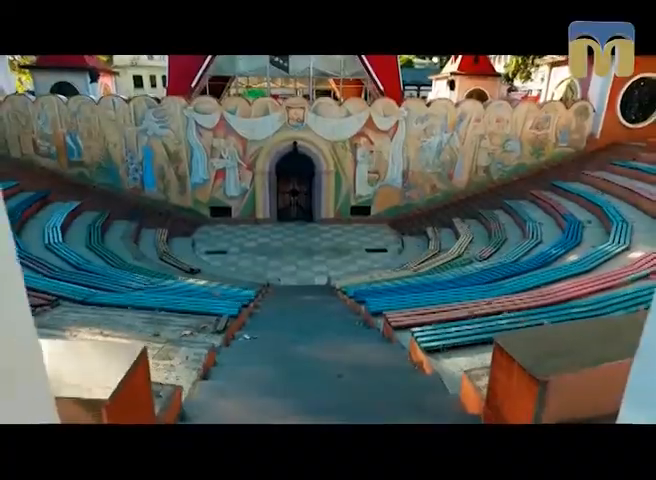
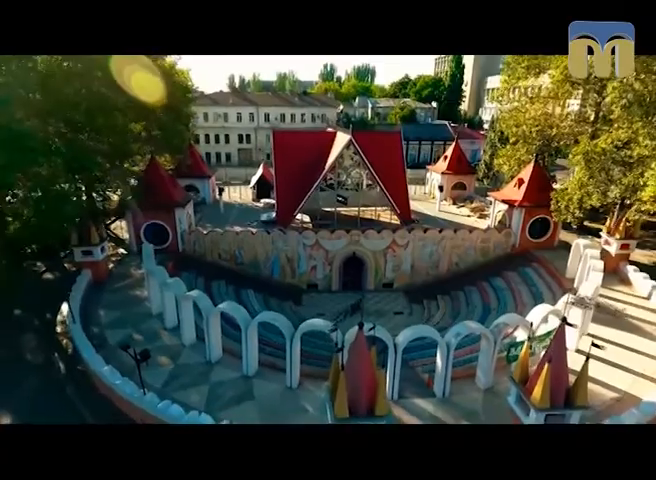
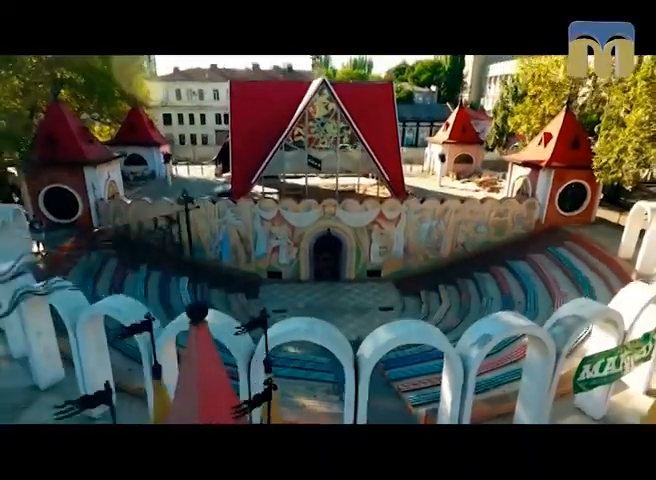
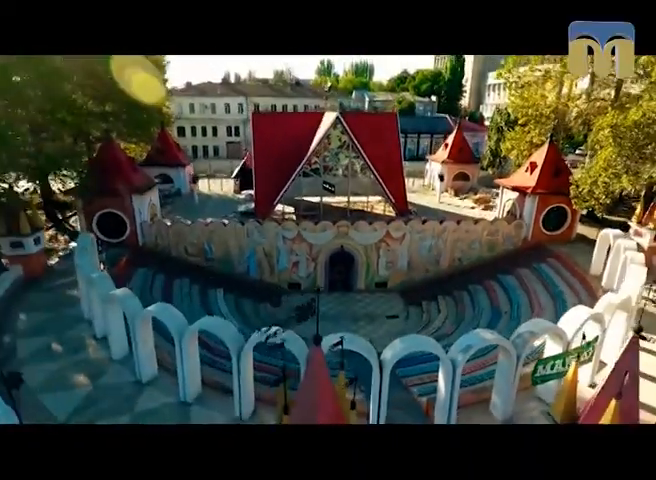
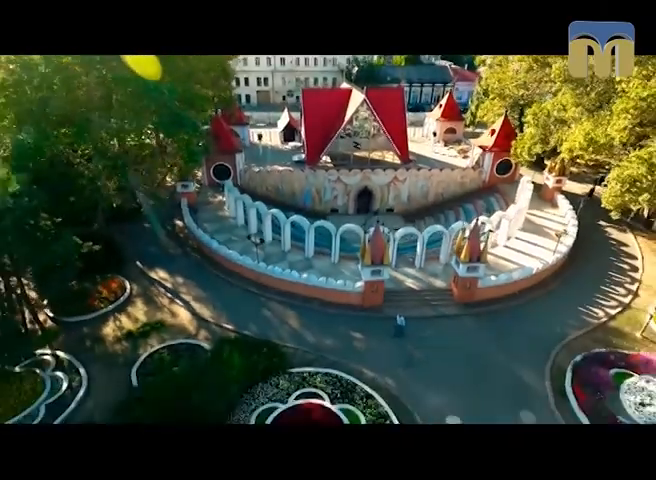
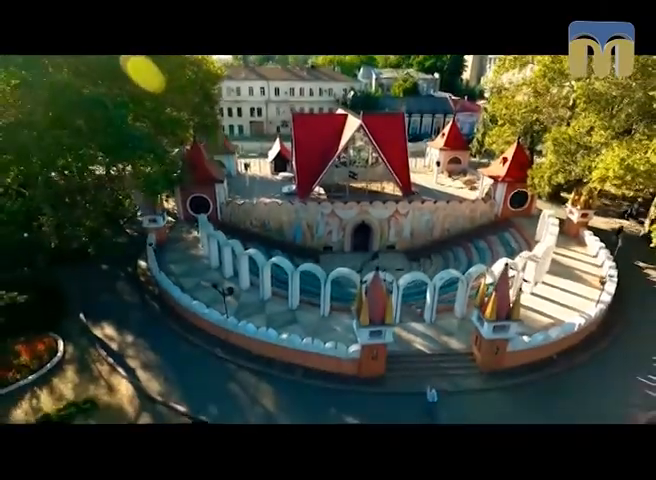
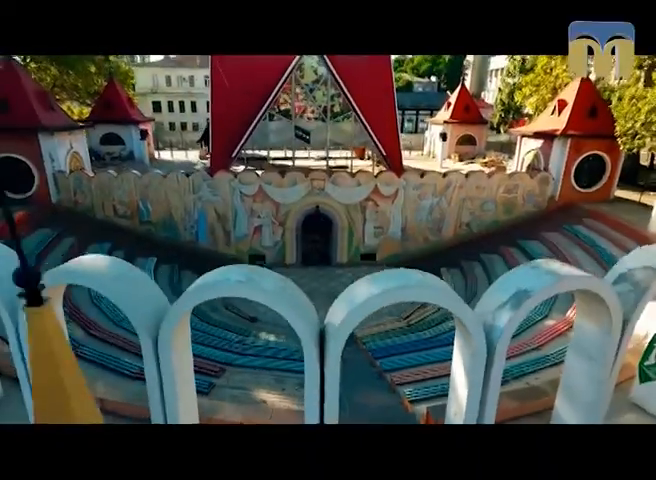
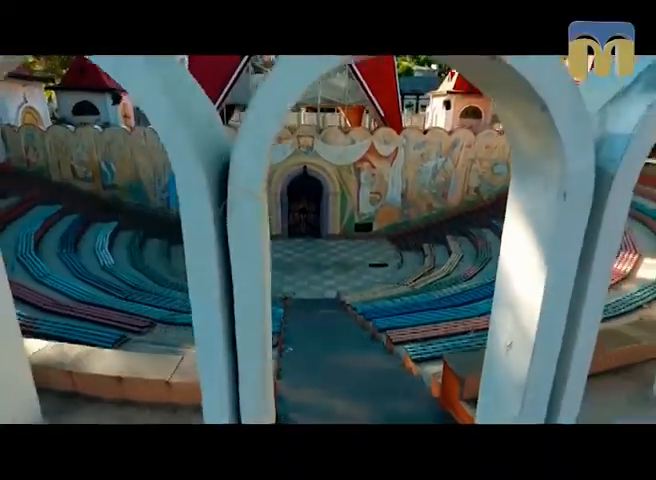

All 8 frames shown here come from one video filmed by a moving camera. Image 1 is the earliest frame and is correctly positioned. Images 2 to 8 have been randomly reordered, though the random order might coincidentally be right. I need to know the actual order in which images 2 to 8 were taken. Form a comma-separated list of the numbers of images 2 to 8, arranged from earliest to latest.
8, 7, 3, 4, 2, 6, 5
